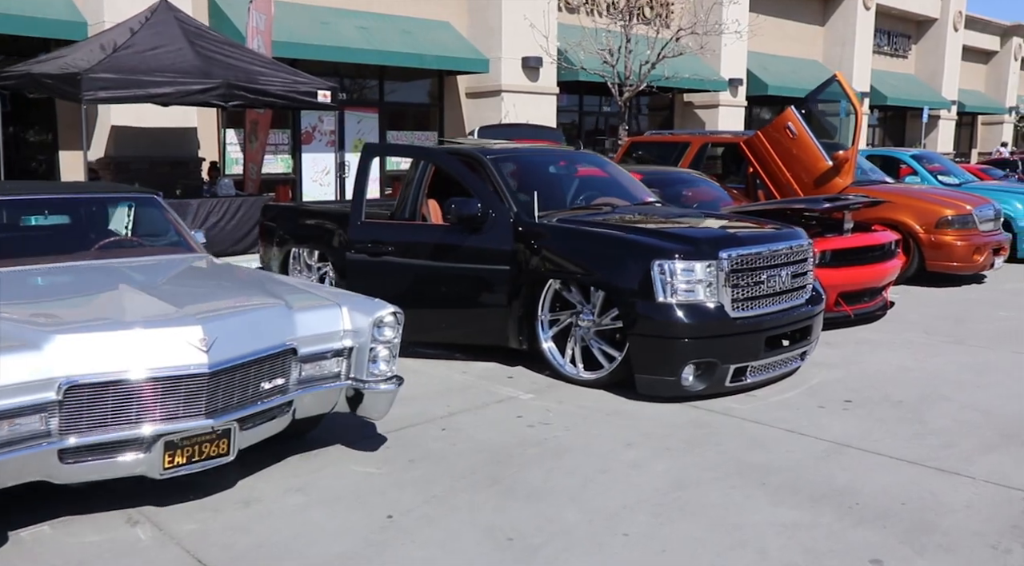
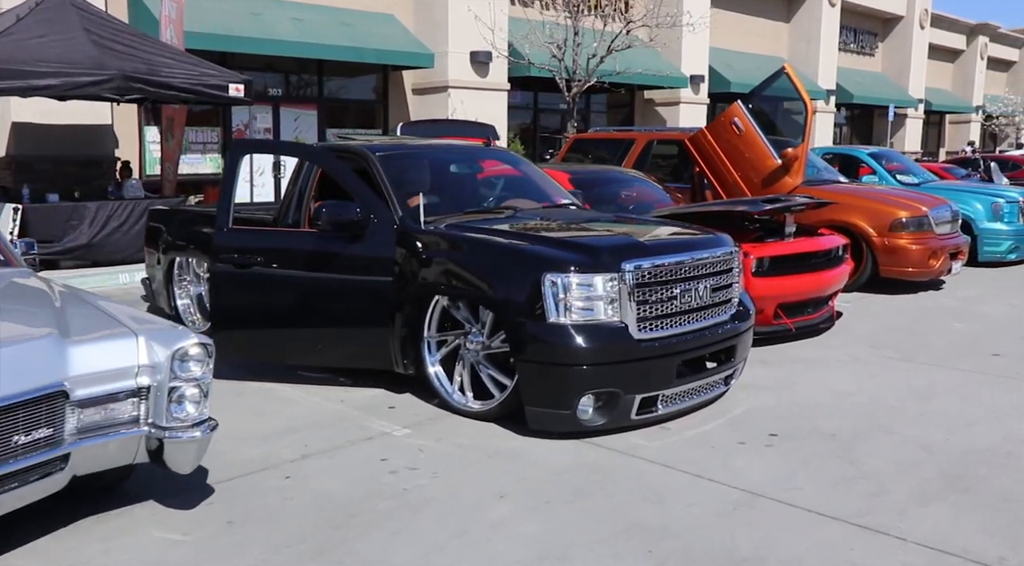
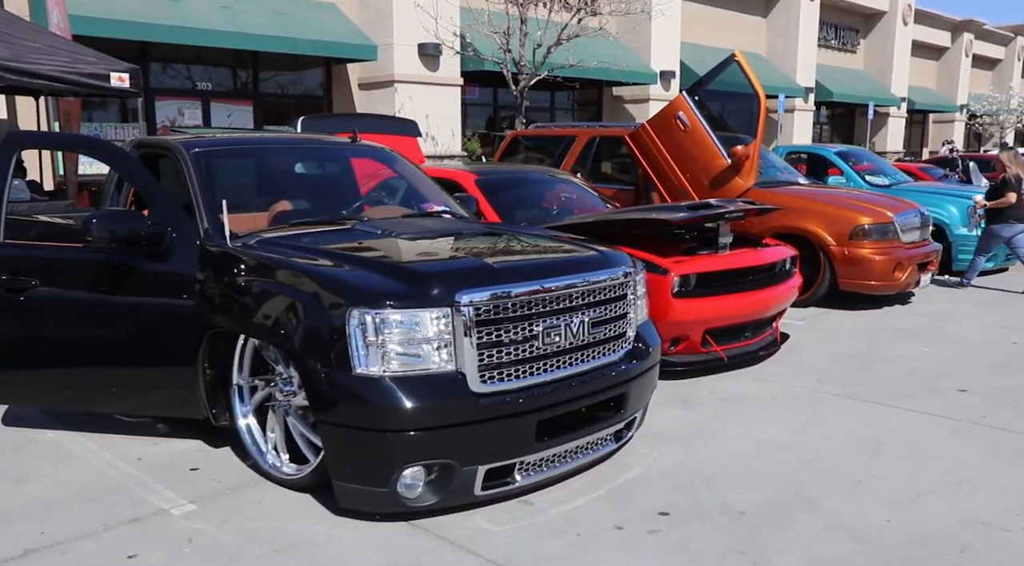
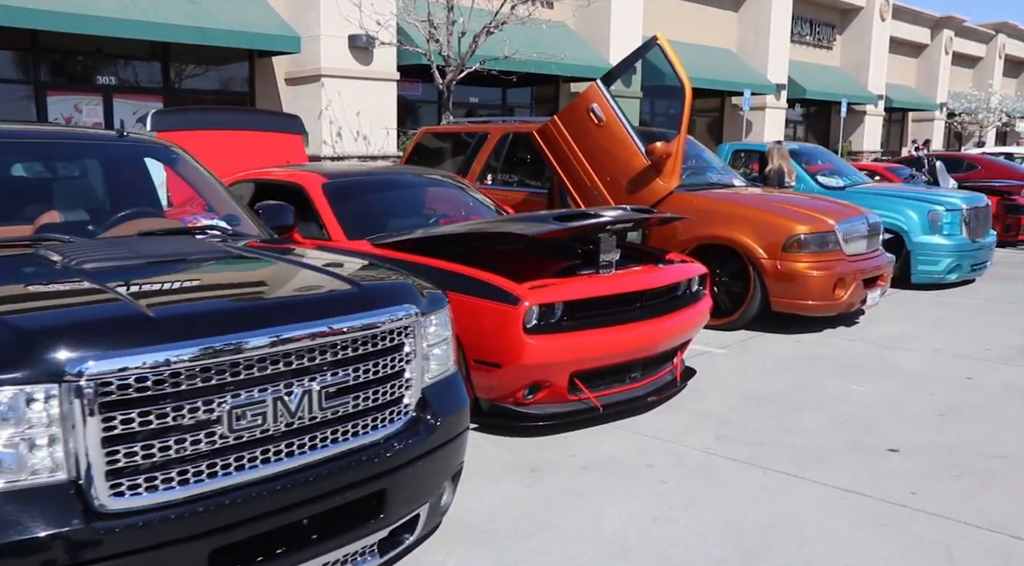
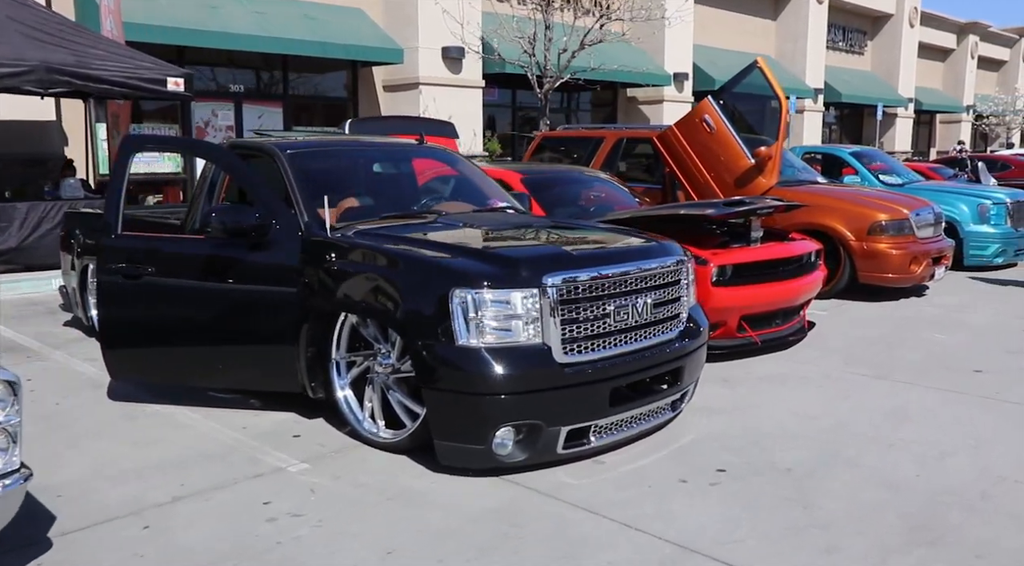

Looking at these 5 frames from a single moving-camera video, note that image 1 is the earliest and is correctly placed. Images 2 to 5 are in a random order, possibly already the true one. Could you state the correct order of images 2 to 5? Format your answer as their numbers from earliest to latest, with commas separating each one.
2, 5, 3, 4
